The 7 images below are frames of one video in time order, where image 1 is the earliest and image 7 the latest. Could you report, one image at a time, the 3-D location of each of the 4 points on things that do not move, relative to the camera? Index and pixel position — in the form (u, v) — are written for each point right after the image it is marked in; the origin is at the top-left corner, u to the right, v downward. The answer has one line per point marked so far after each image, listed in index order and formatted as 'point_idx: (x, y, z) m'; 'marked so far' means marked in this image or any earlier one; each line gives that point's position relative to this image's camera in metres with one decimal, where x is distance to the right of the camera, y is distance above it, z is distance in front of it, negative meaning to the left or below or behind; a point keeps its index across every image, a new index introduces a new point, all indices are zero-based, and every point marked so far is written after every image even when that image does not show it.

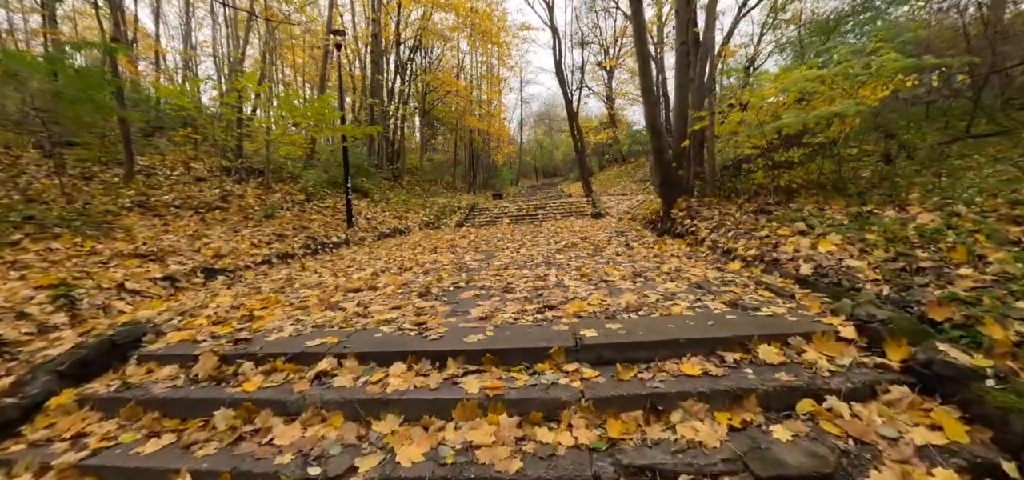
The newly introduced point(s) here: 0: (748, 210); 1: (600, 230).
0: (+4.0, +0.5, +6.8) m
1: (+2.1, +0.3, +9.6) m
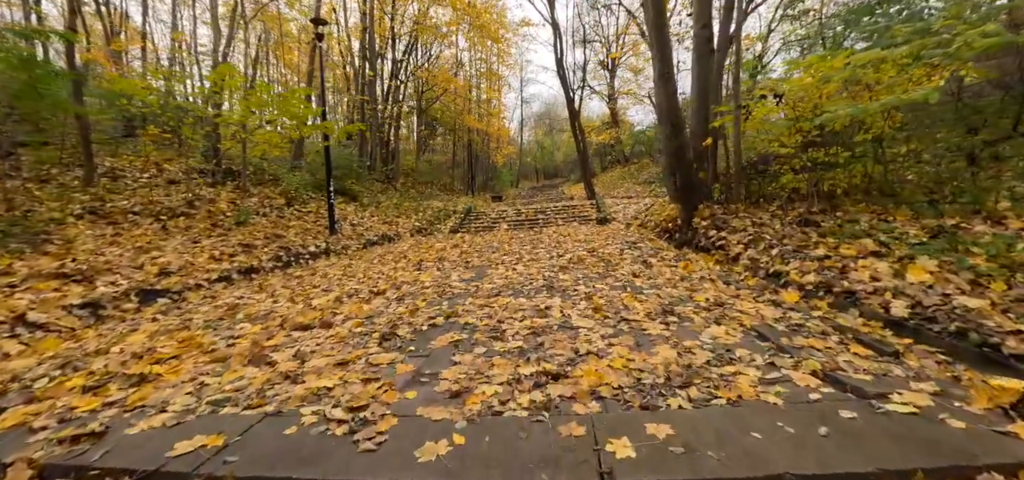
0: (+3.9, +0.3, +5.7) m
1: (+2.1, 0.0, +8.5) m
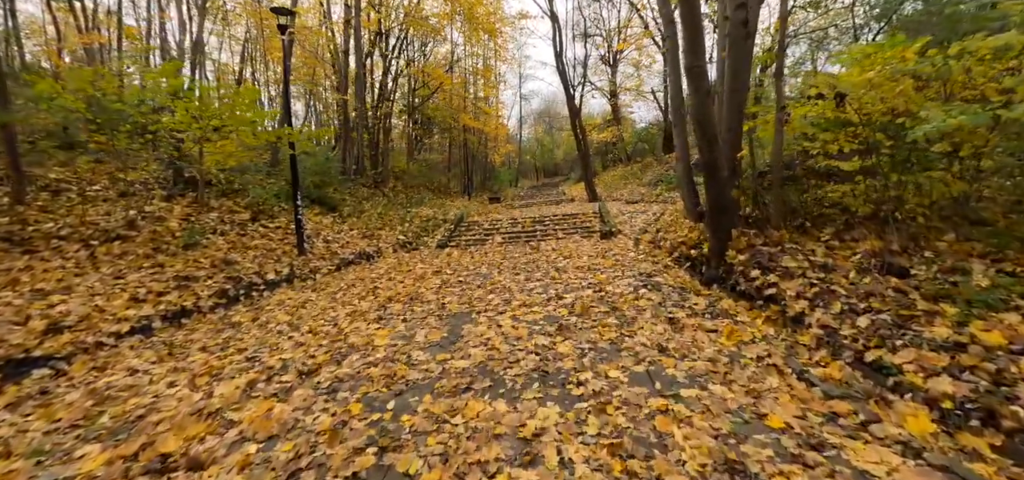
0: (+3.7, -0.3, +4.3) m
1: (+1.9, -0.5, +7.1) m
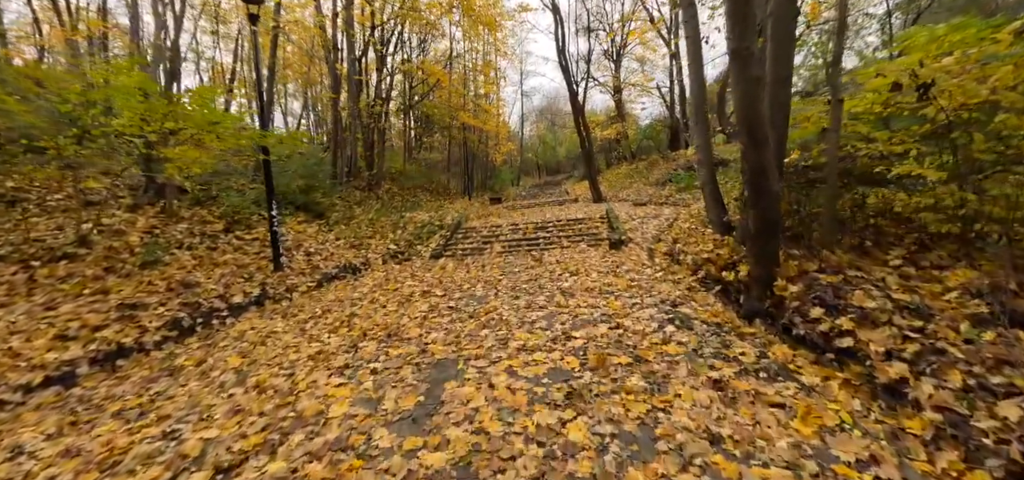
0: (+3.7, -0.5, +3.3) m
1: (+1.9, -0.8, +6.1) m
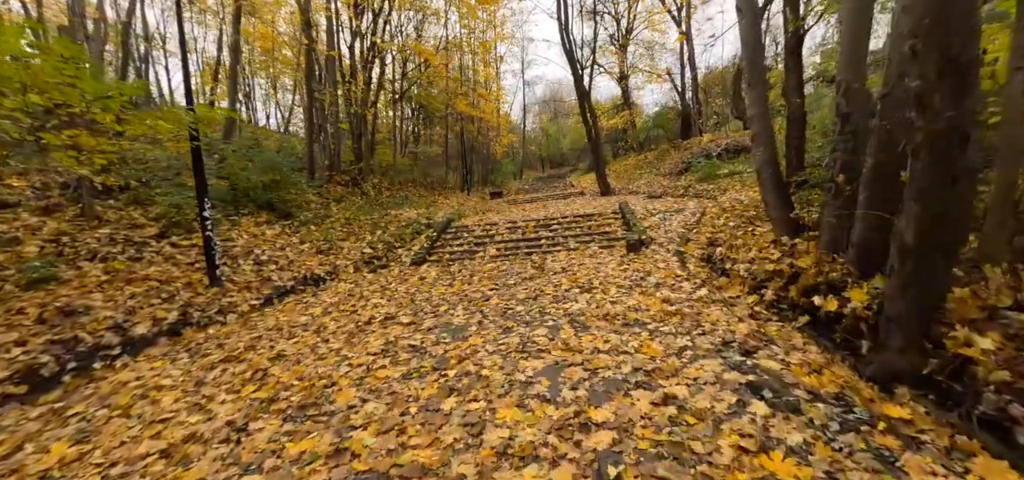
0: (+3.5, -0.6, +1.4) m
1: (+1.7, -0.8, +4.3) m
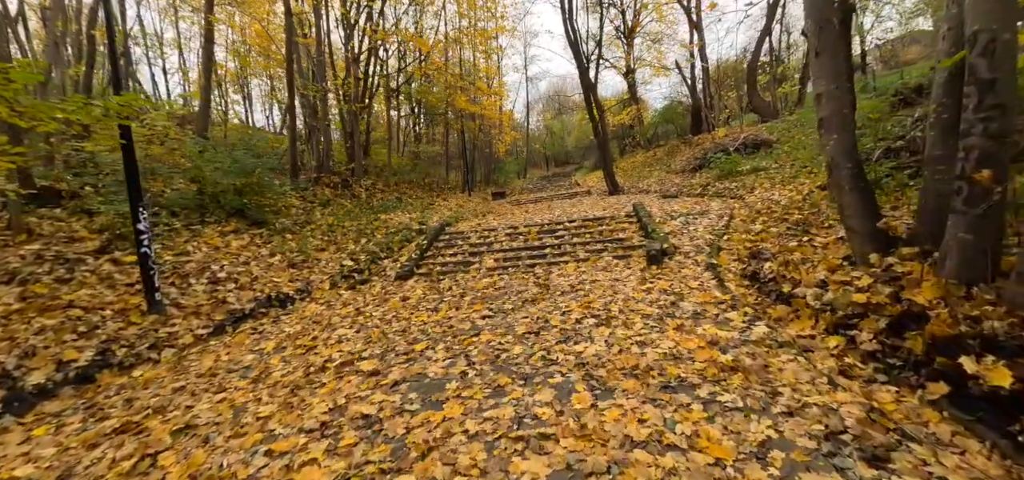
0: (+3.4, -0.8, +0.1) m
1: (+1.7, -1.0, +3.0) m
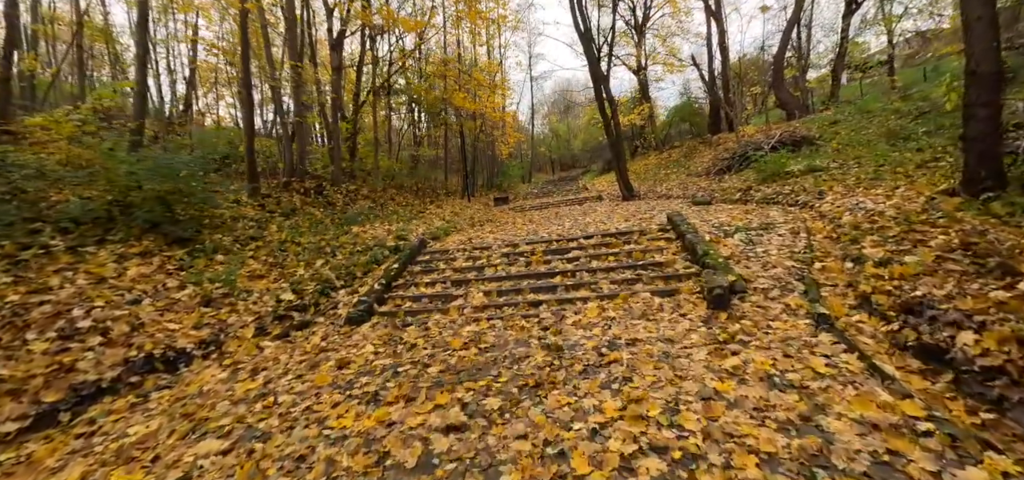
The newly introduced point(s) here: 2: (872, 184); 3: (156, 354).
0: (+3.2, -1.1, -2.2) m
1: (+1.5, -1.4, +0.7) m
2: (+6.7, +1.0, +7.6) m
3: (-4.2, -1.4, +4.9) m
